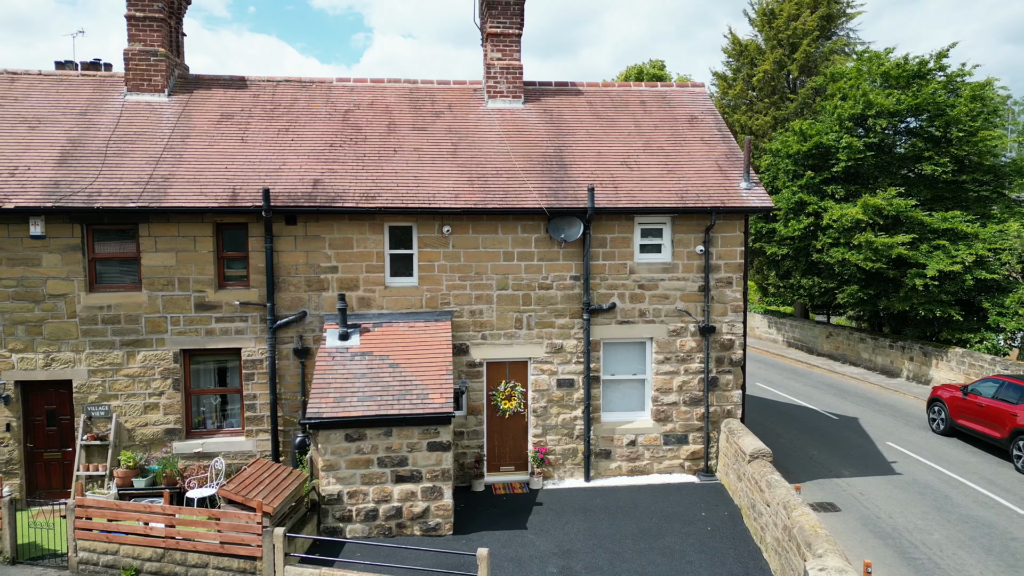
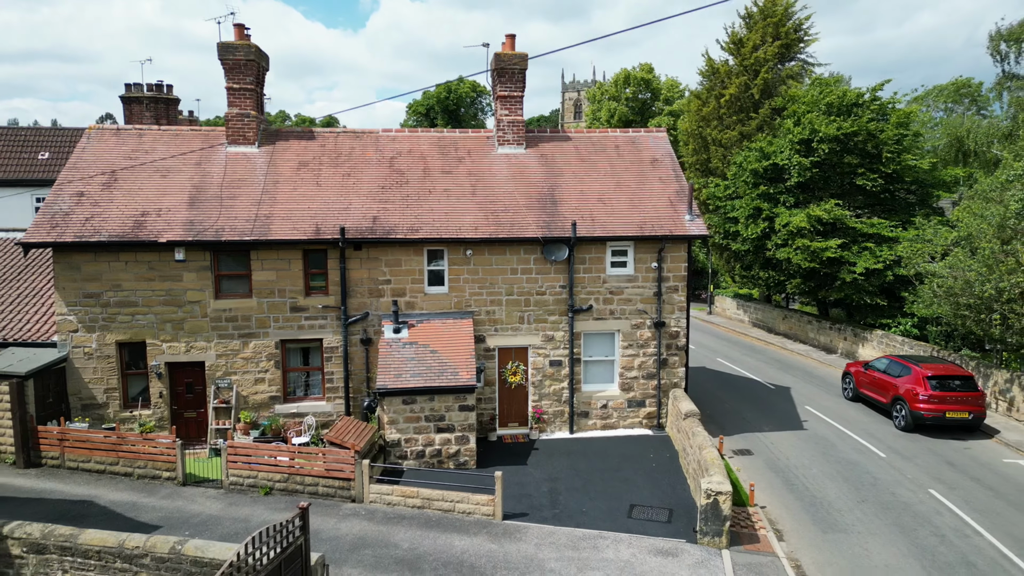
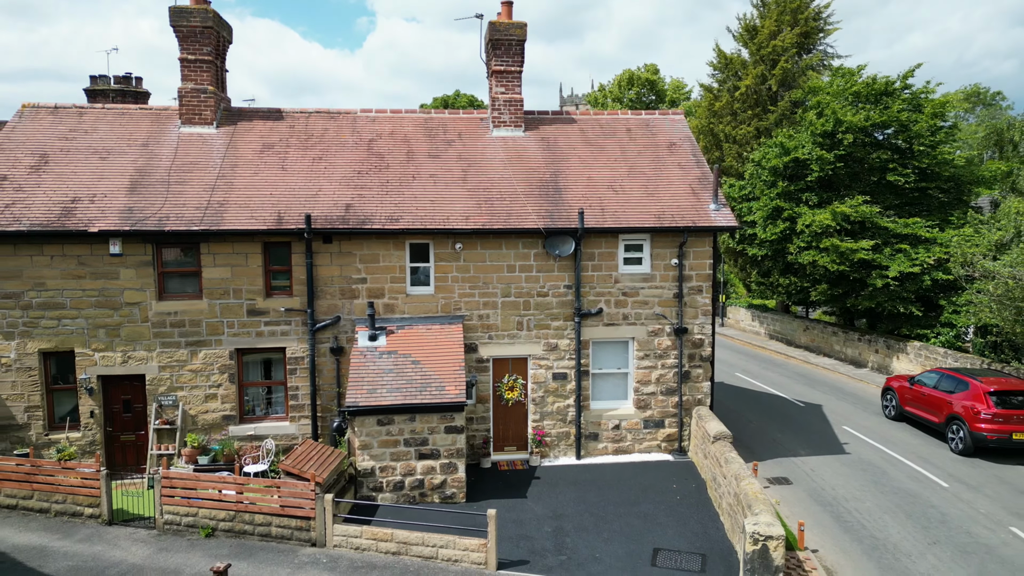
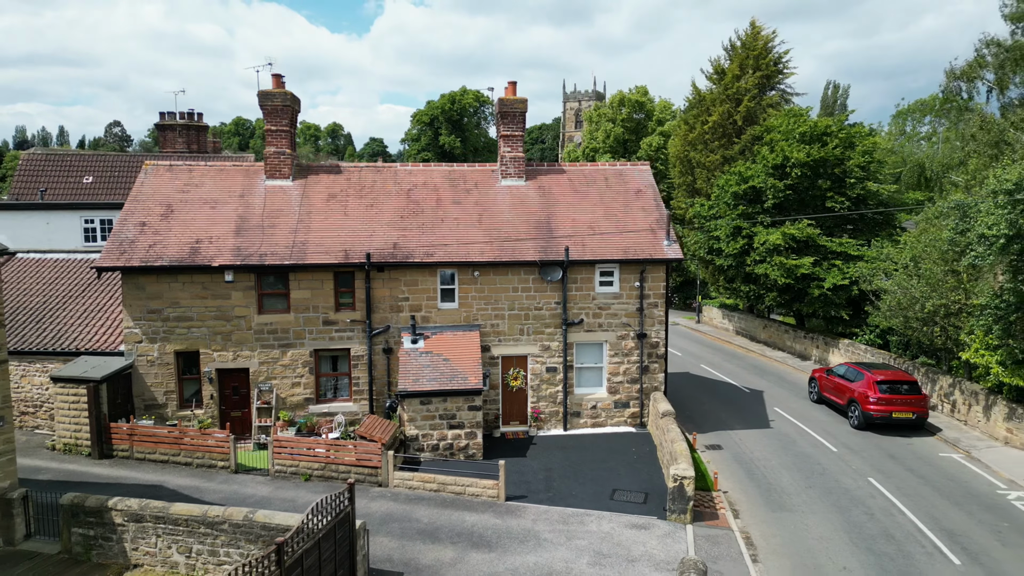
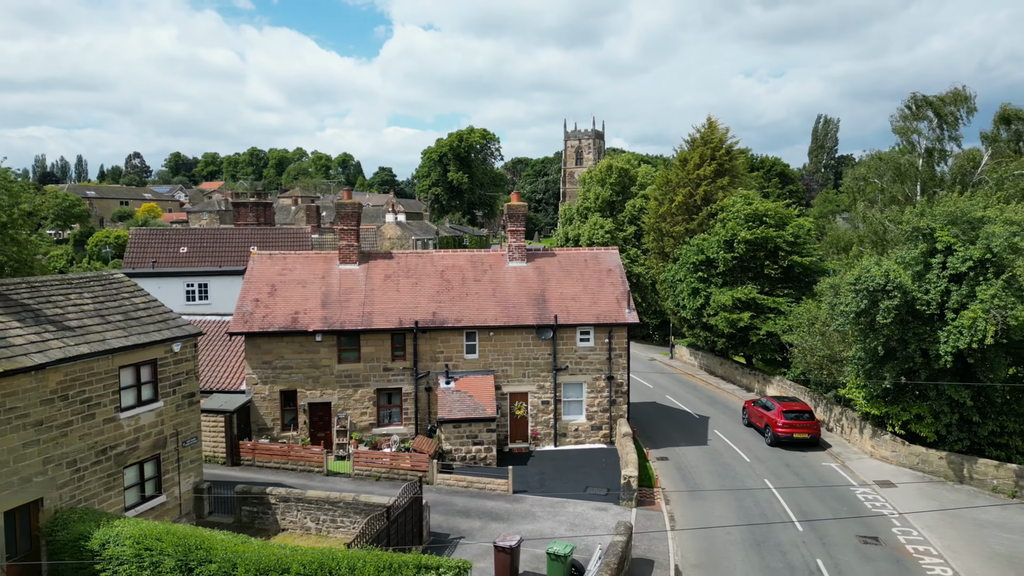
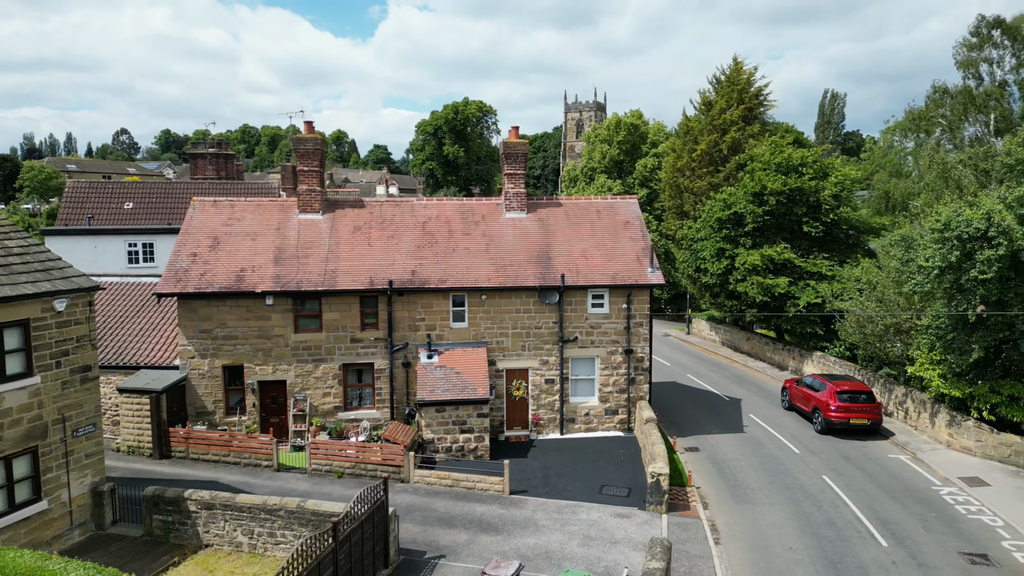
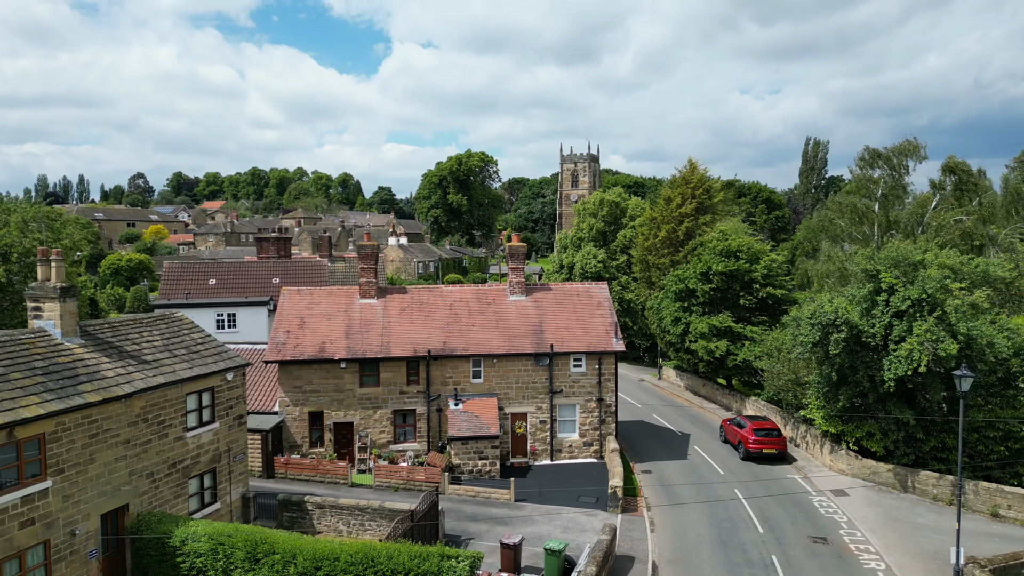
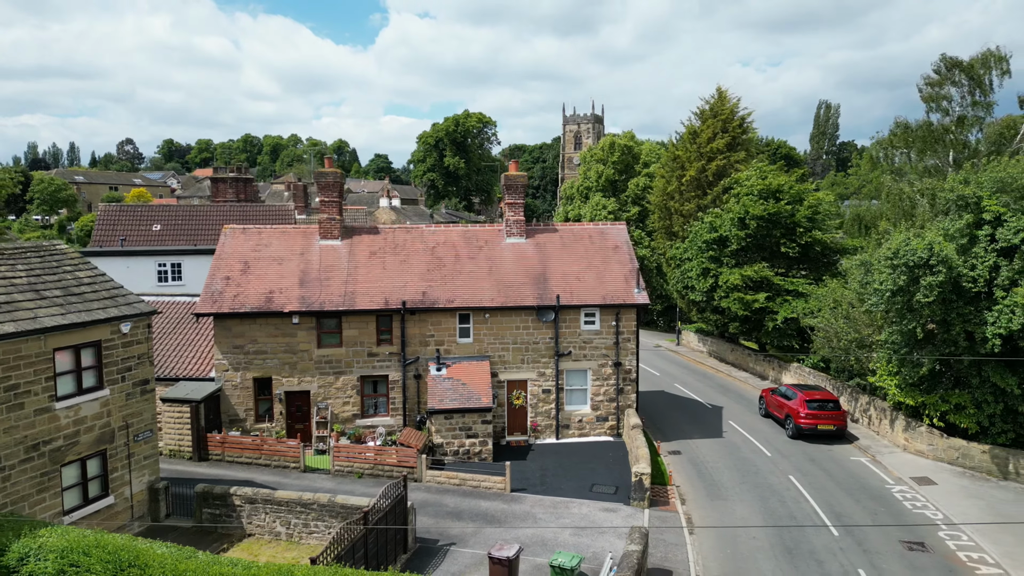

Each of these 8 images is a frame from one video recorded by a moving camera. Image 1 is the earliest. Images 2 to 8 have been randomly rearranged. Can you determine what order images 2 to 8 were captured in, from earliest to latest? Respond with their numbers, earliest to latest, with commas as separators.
3, 2, 4, 6, 8, 5, 7
